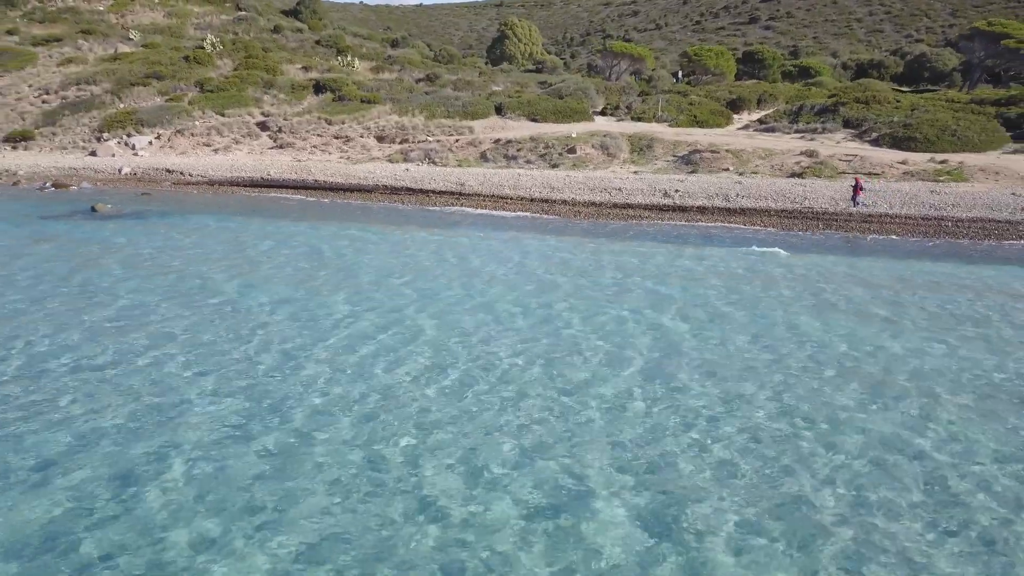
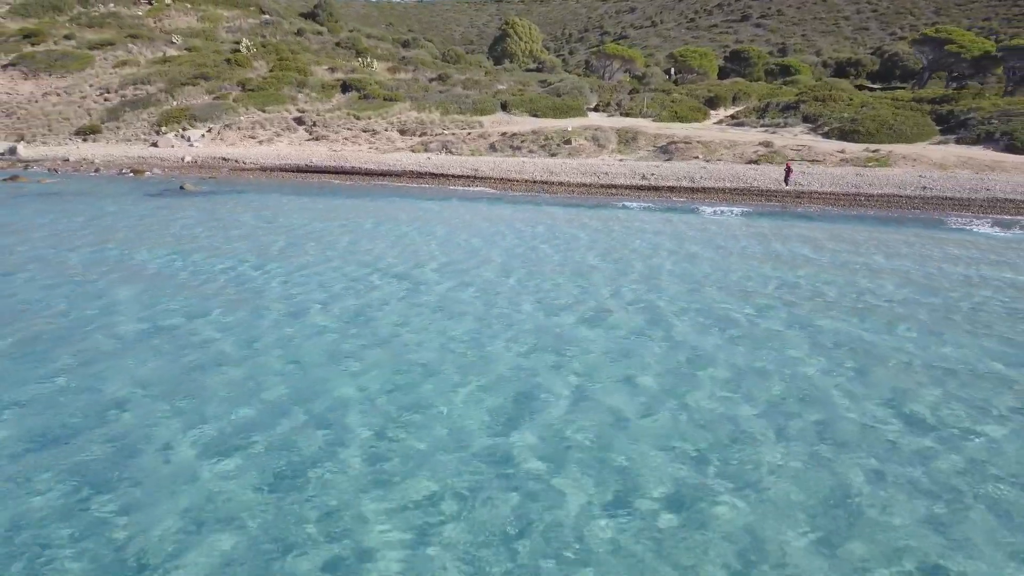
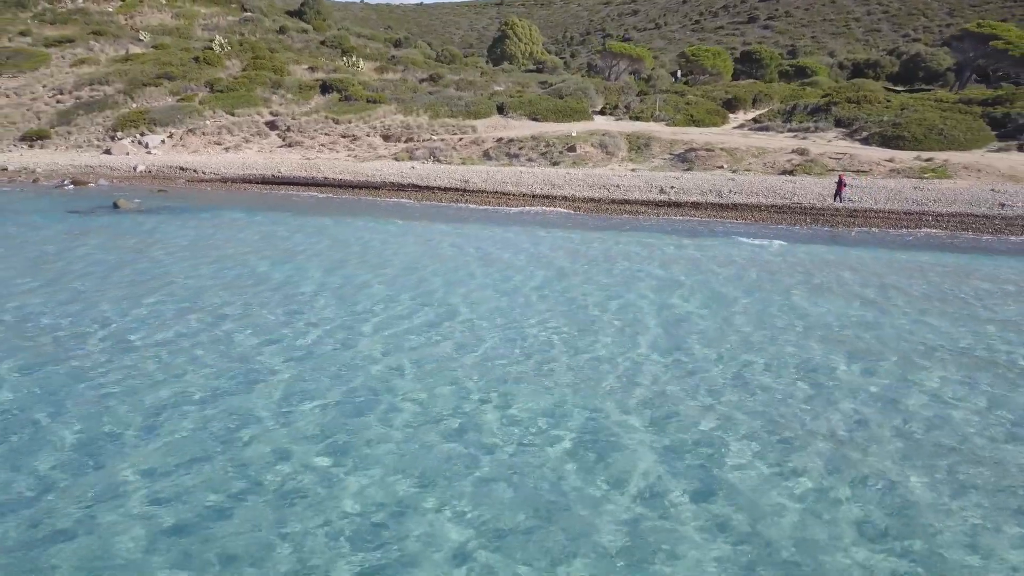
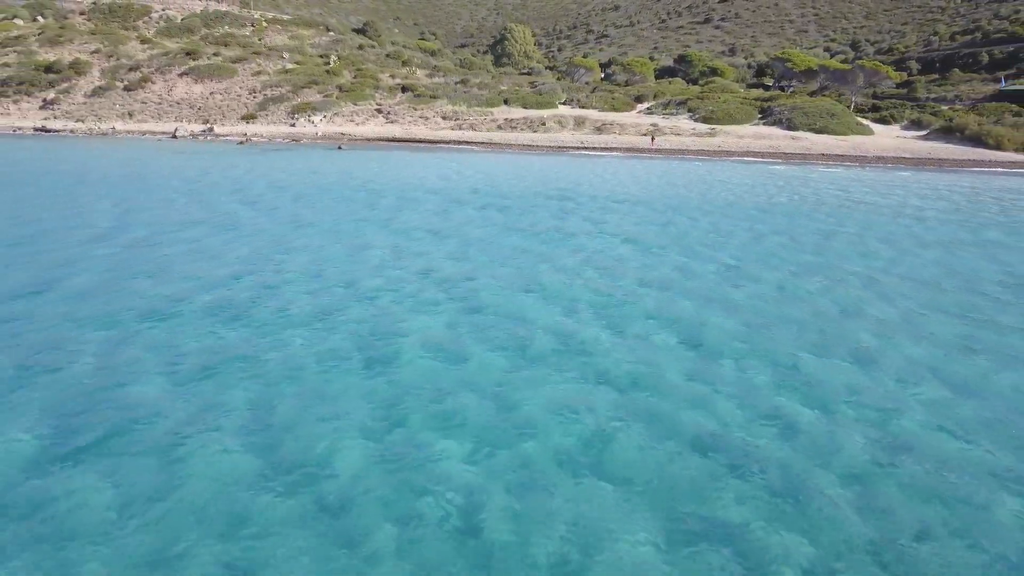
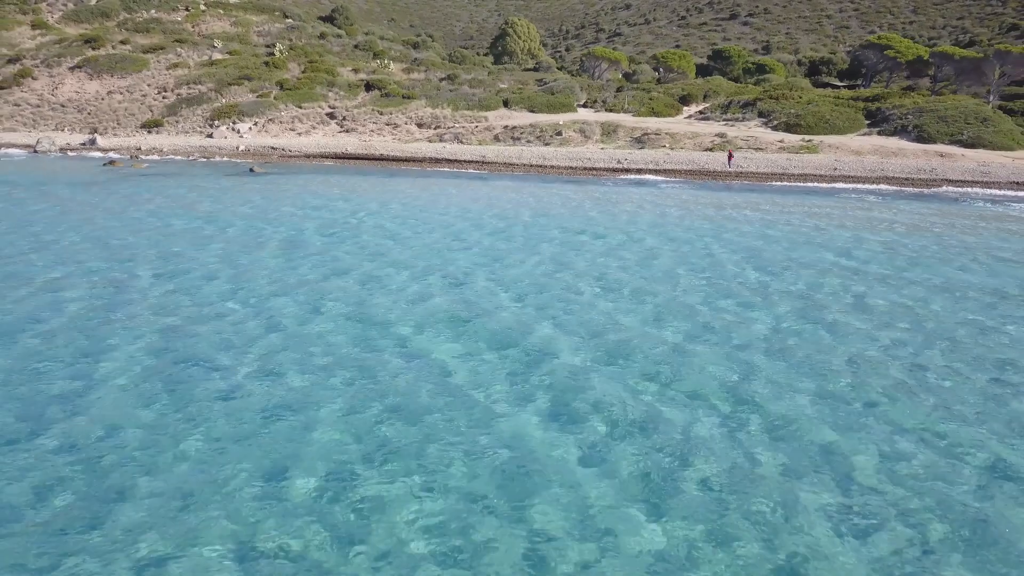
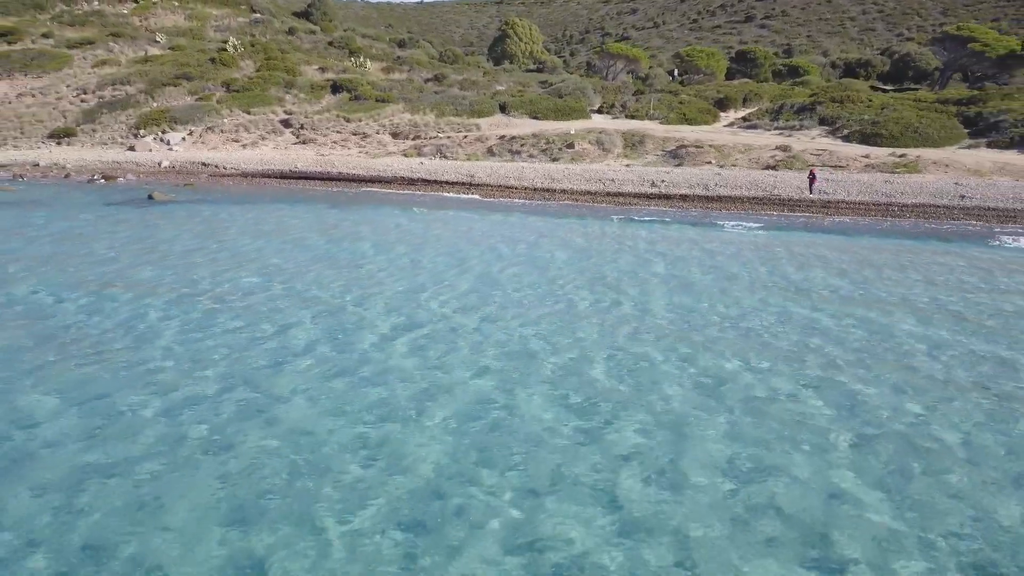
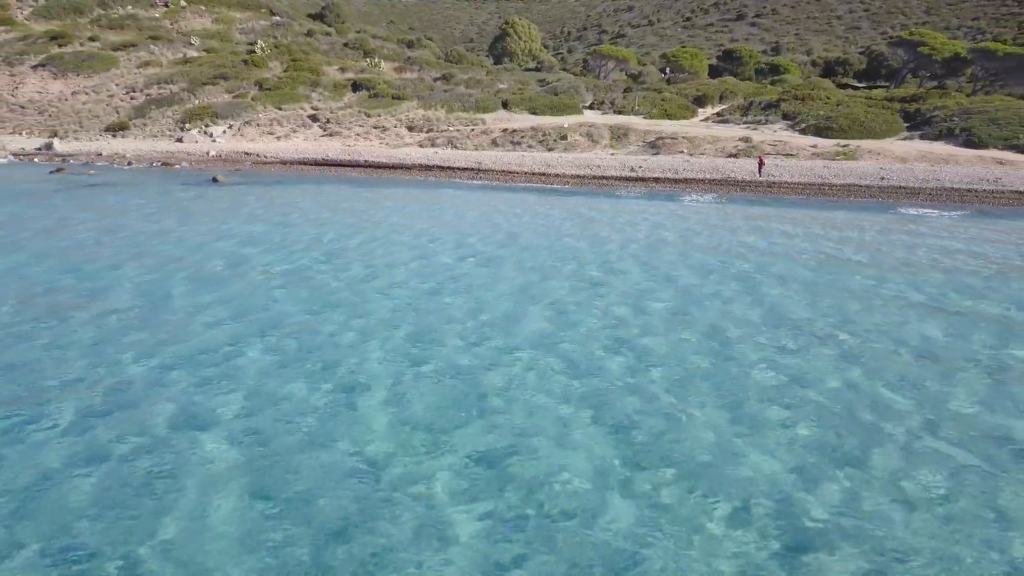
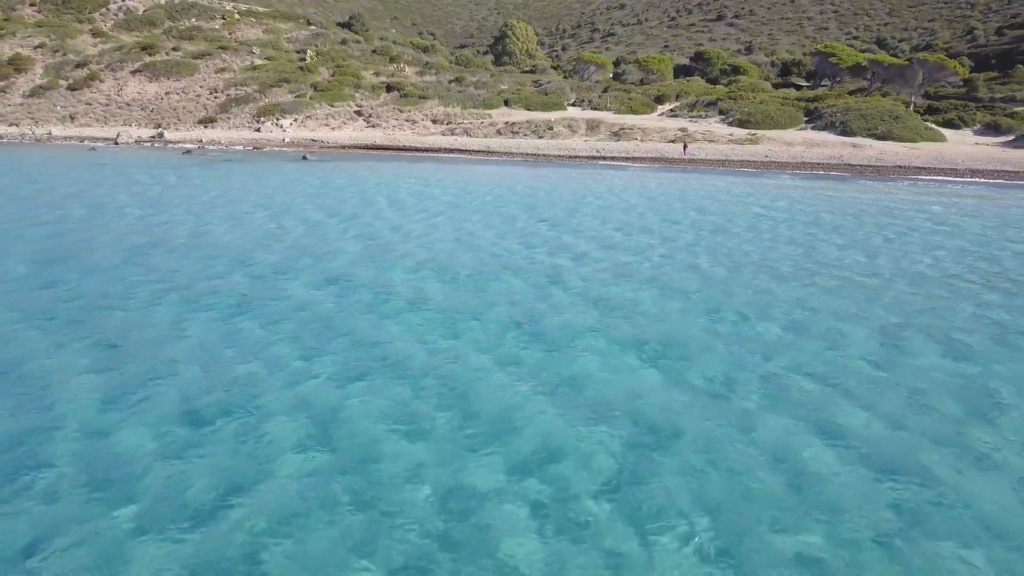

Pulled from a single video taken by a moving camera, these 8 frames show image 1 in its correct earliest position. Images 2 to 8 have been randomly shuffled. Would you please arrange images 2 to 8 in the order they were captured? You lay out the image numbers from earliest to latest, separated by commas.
3, 6, 2, 7, 5, 8, 4
